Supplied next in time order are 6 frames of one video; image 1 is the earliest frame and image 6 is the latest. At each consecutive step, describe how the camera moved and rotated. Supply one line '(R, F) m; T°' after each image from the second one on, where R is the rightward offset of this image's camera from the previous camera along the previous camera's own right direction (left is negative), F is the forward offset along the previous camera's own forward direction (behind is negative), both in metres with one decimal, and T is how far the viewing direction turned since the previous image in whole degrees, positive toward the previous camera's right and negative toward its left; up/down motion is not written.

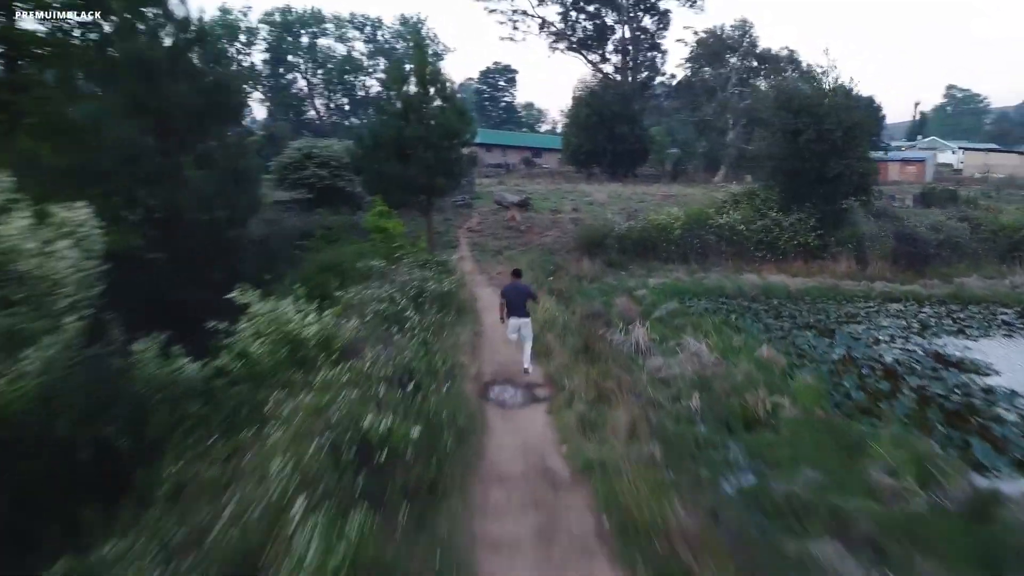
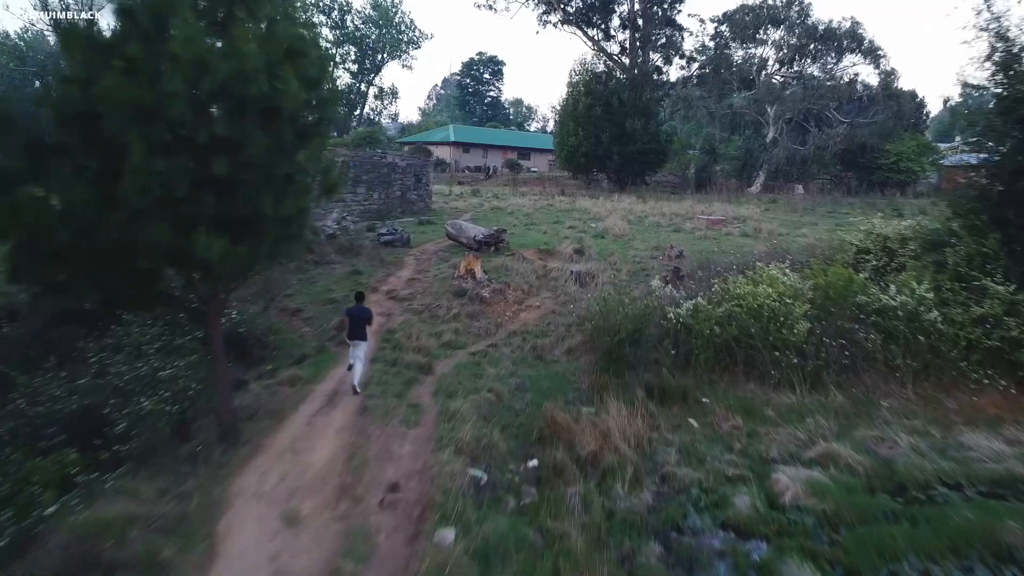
(+0.5, +11.0) m; +1°
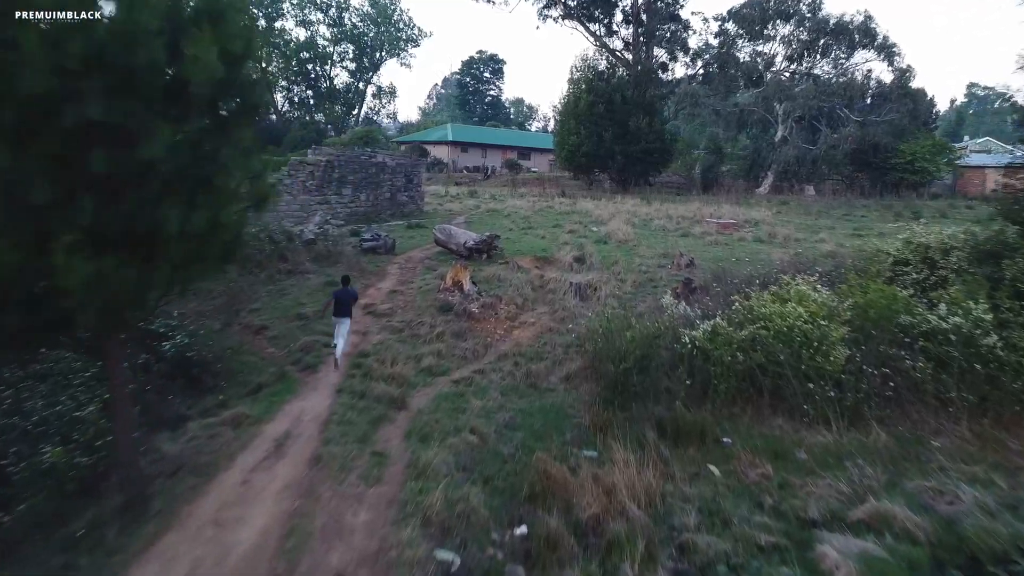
(+0.1, +1.4) m; 0°
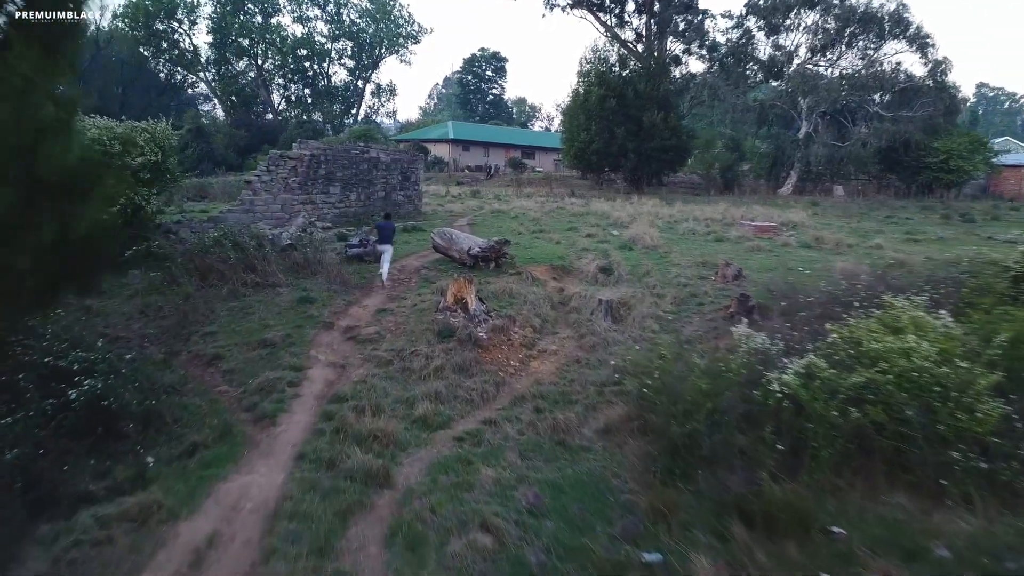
(-0.2, +2.3) m; 0°
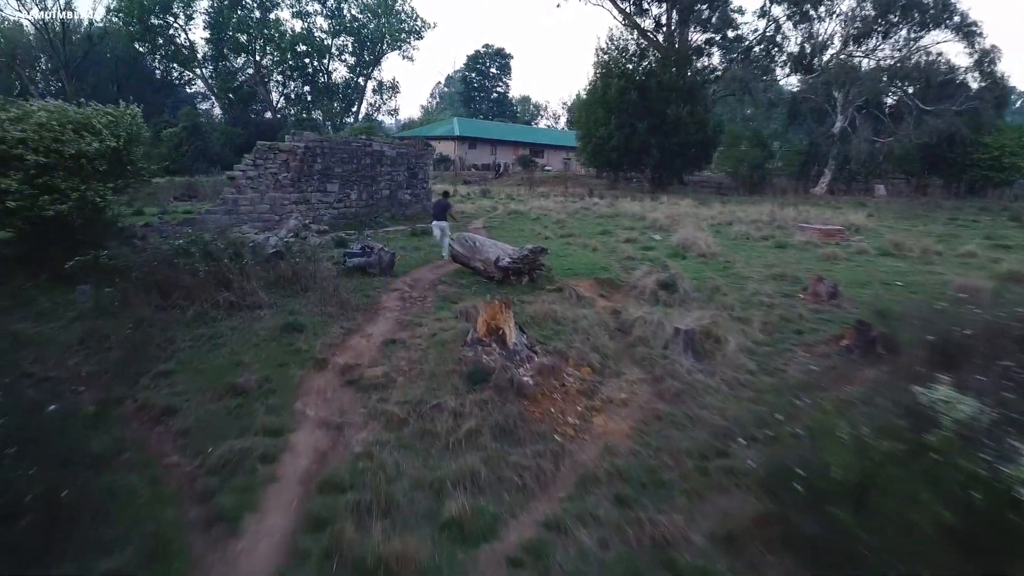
(-0.4, +2.4) m; 0°
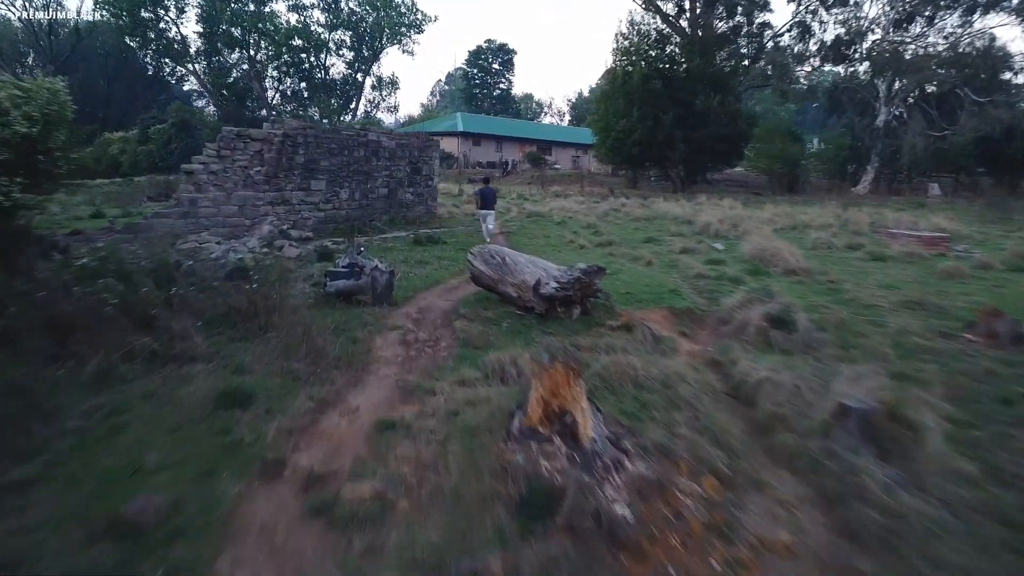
(-0.4, +2.9) m; 0°
